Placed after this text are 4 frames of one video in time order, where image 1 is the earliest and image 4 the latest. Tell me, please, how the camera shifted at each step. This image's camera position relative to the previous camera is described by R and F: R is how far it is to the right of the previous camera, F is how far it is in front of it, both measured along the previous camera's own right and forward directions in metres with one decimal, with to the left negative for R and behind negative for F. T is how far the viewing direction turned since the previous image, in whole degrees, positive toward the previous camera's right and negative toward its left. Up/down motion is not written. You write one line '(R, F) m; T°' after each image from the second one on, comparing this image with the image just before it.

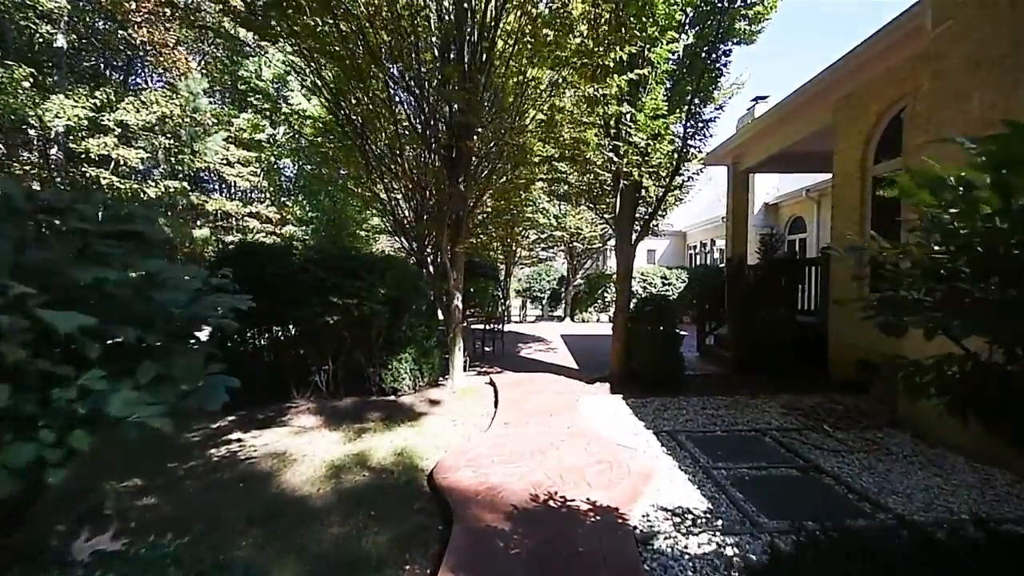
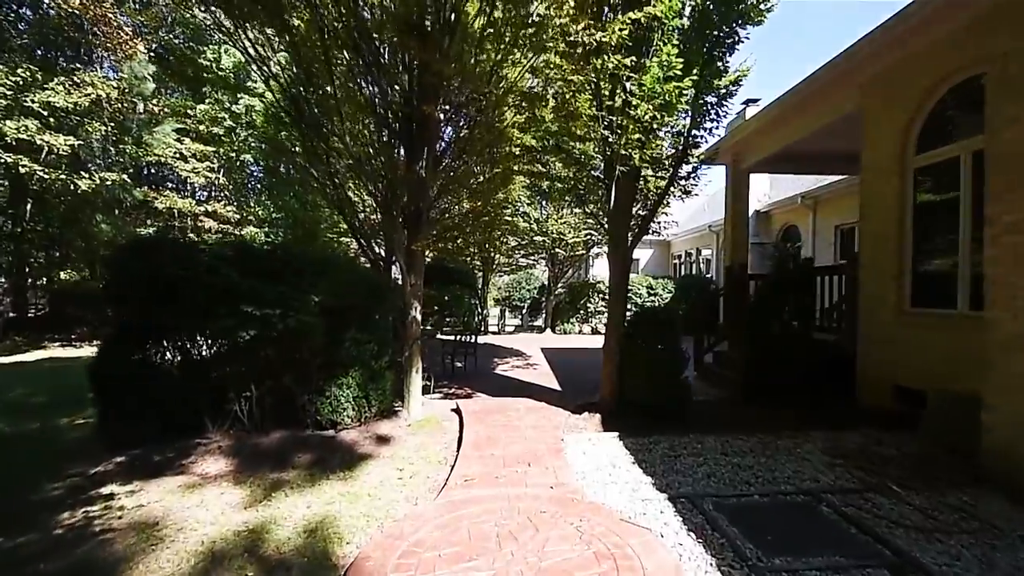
(+0.1, +1.3) m; +2°
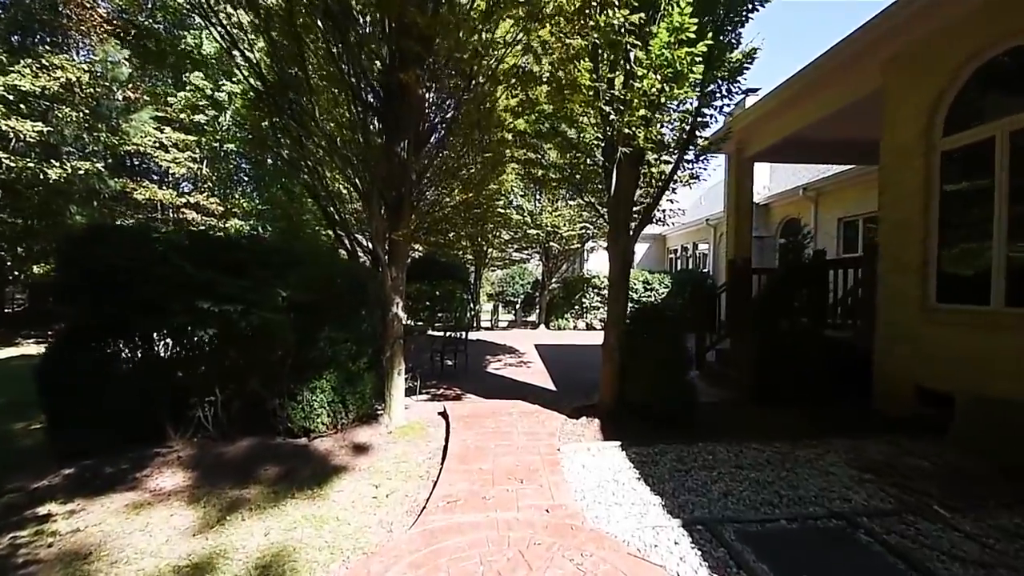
(0.0, +0.5) m; +1°
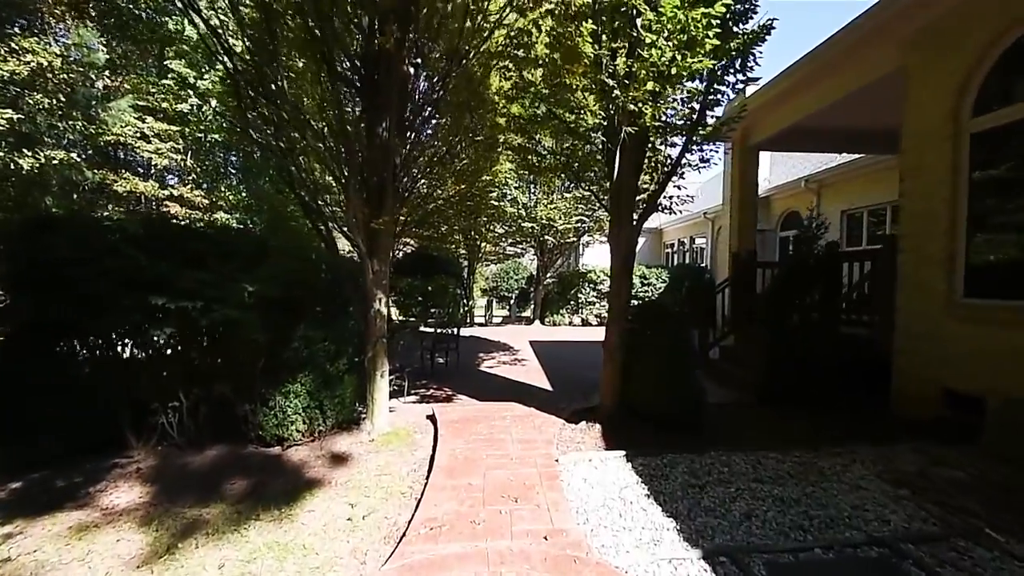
(0.0, +0.4) m; +1°
